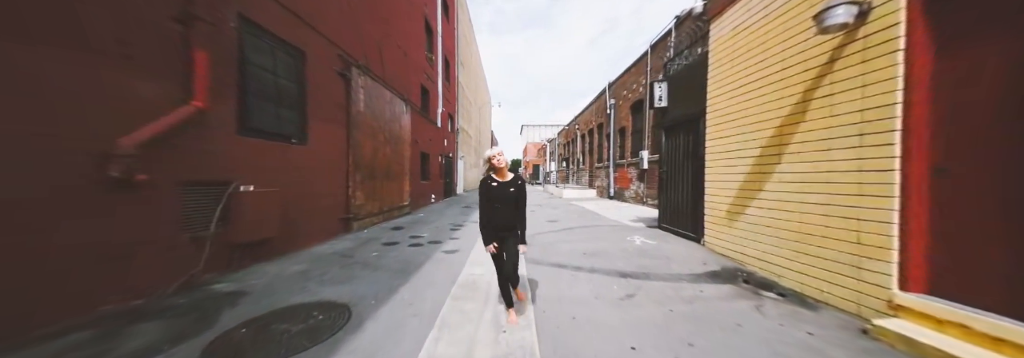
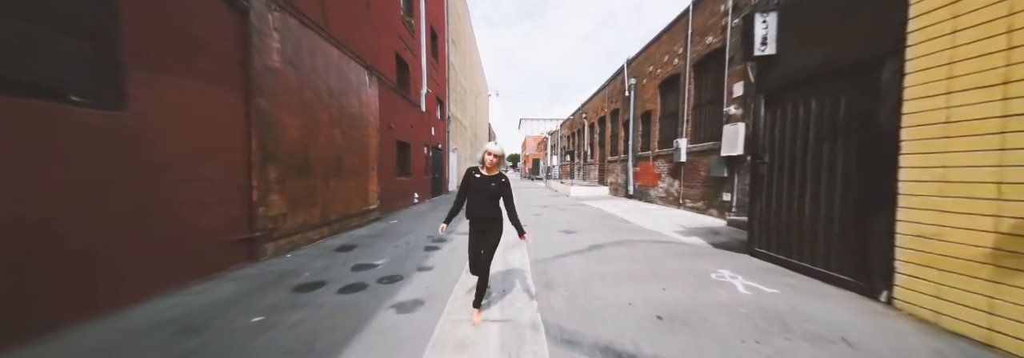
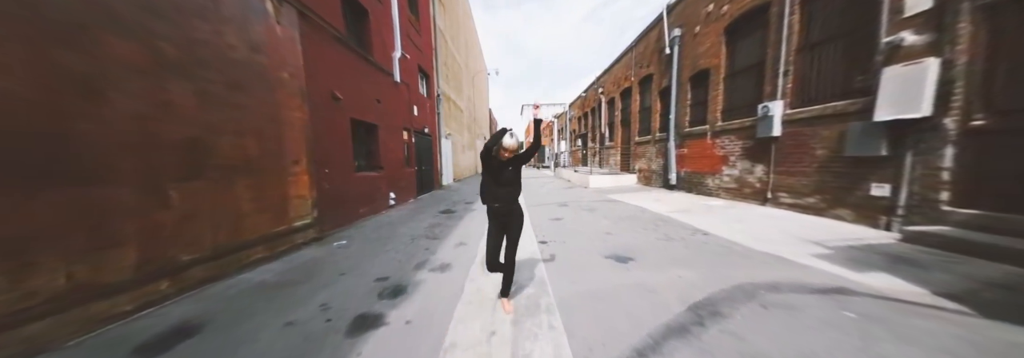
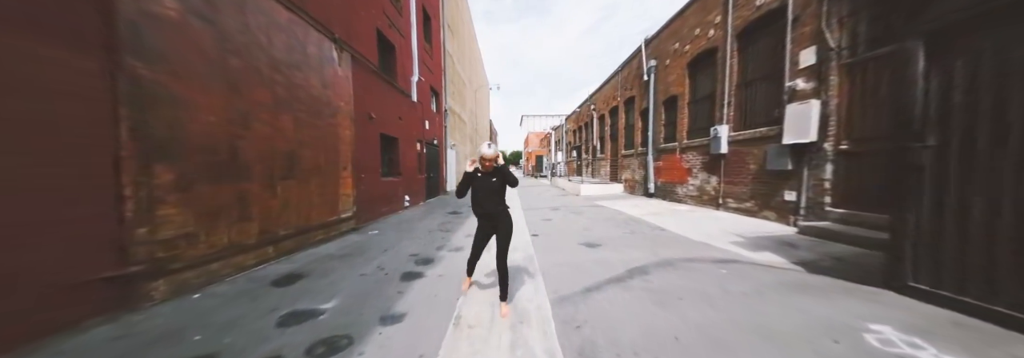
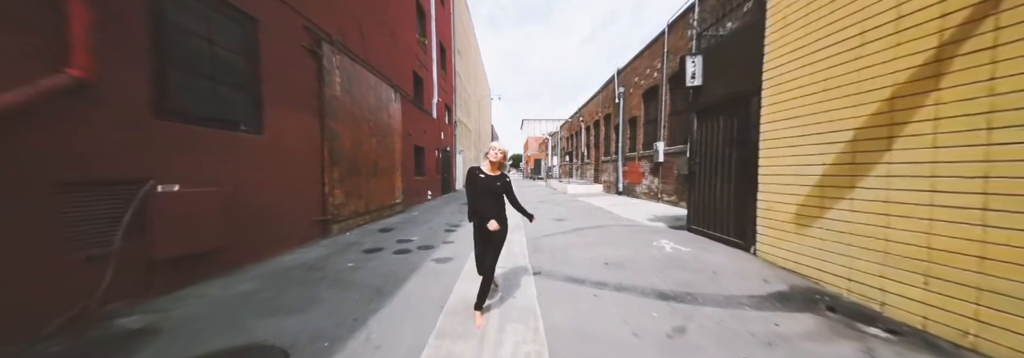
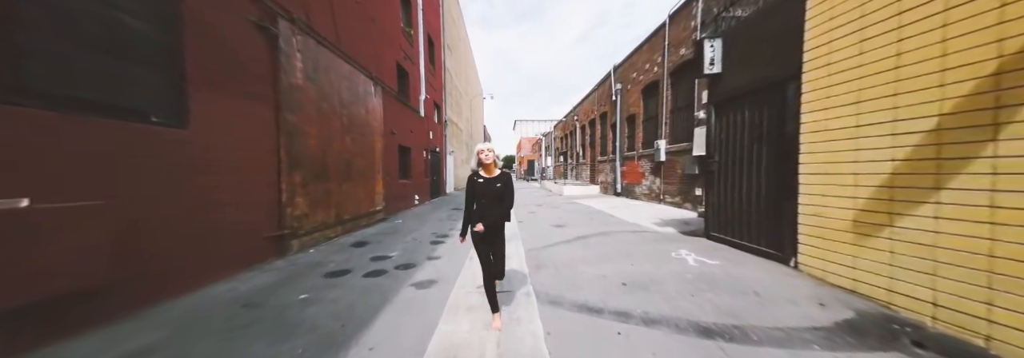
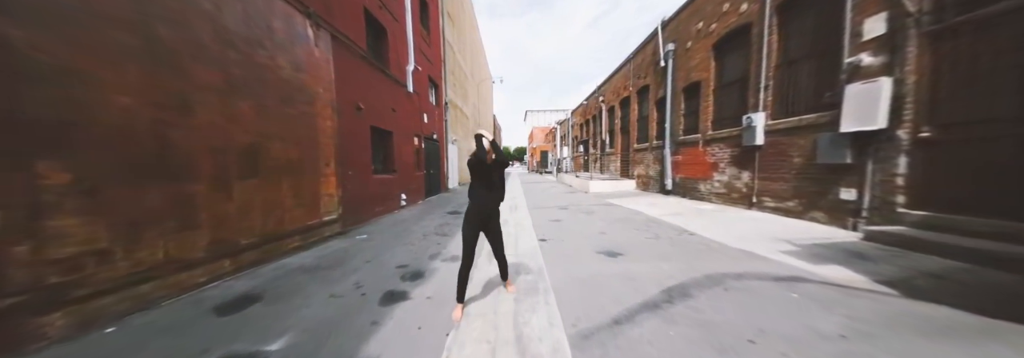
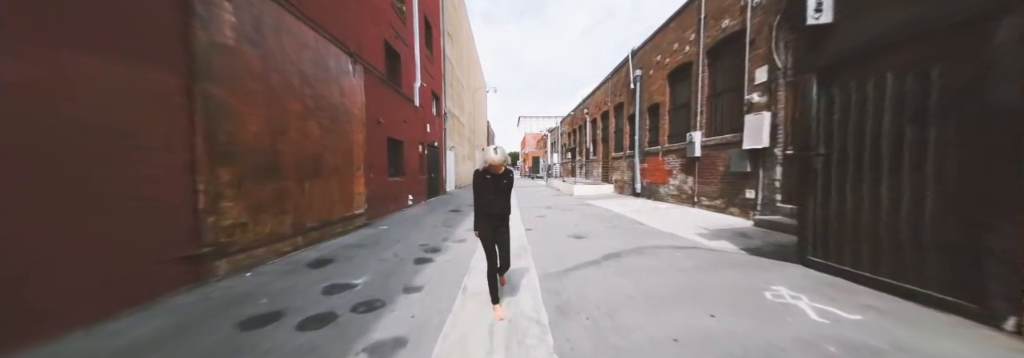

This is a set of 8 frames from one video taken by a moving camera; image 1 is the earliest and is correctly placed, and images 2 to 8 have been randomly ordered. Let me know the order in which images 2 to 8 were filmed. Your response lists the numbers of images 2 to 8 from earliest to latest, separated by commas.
5, 6, 2, 8, 4, 7, 3
